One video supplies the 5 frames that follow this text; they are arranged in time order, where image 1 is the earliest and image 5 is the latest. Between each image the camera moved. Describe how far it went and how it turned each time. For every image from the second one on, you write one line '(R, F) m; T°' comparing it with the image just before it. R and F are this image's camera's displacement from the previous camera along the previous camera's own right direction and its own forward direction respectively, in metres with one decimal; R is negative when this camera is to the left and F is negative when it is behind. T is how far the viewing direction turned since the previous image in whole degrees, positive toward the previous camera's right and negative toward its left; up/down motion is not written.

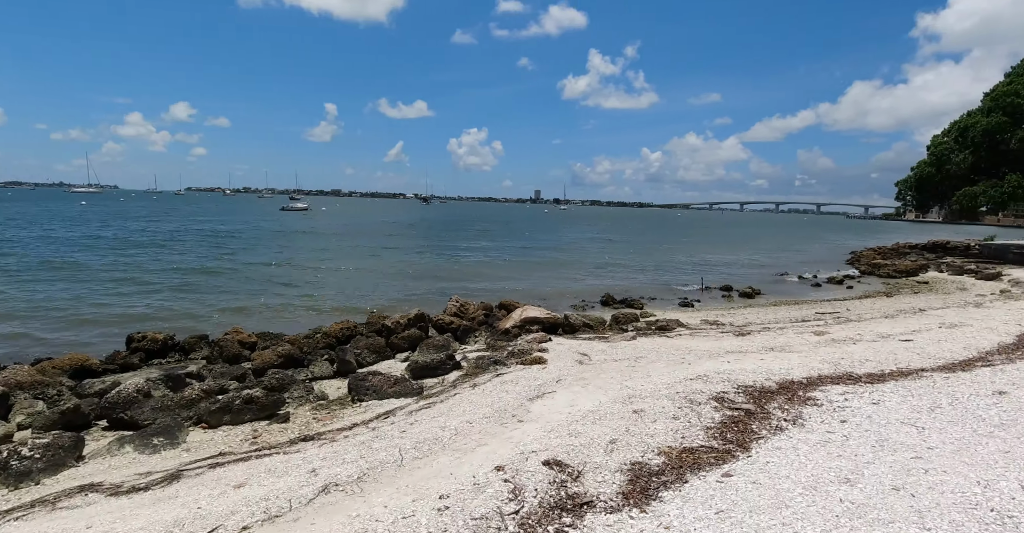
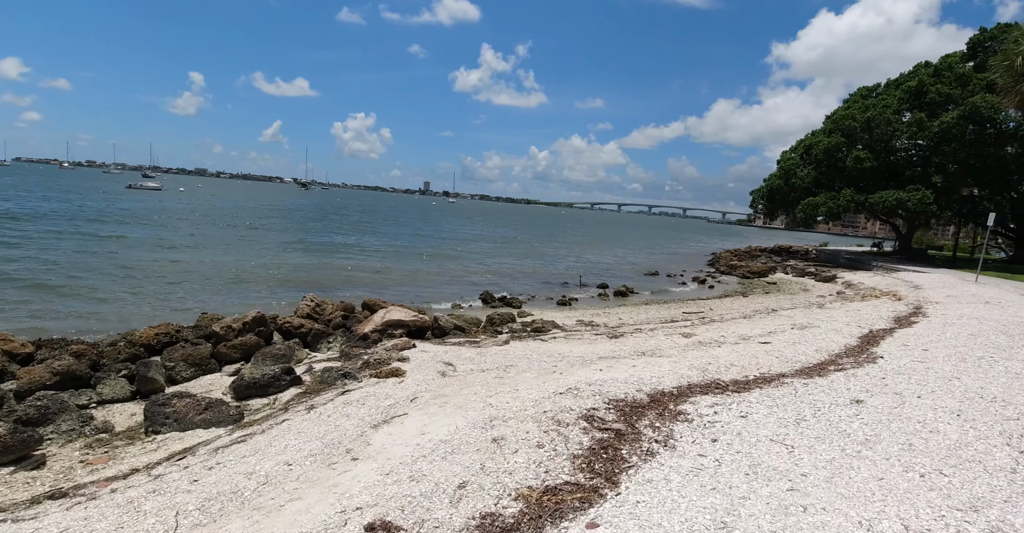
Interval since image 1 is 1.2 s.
(+0.6, +1.3) m; +12°
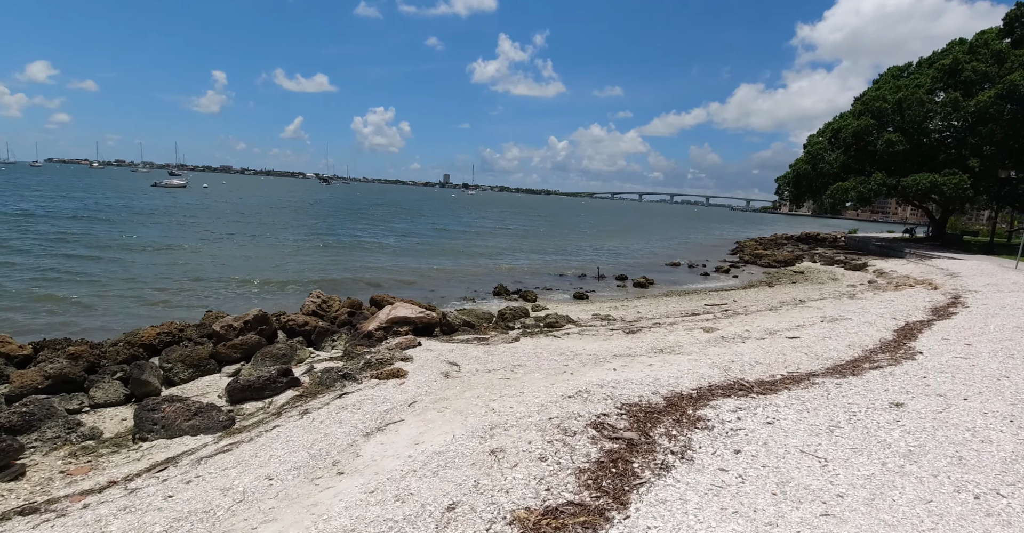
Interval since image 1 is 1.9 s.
(+0.3, +0.6) m; -2°
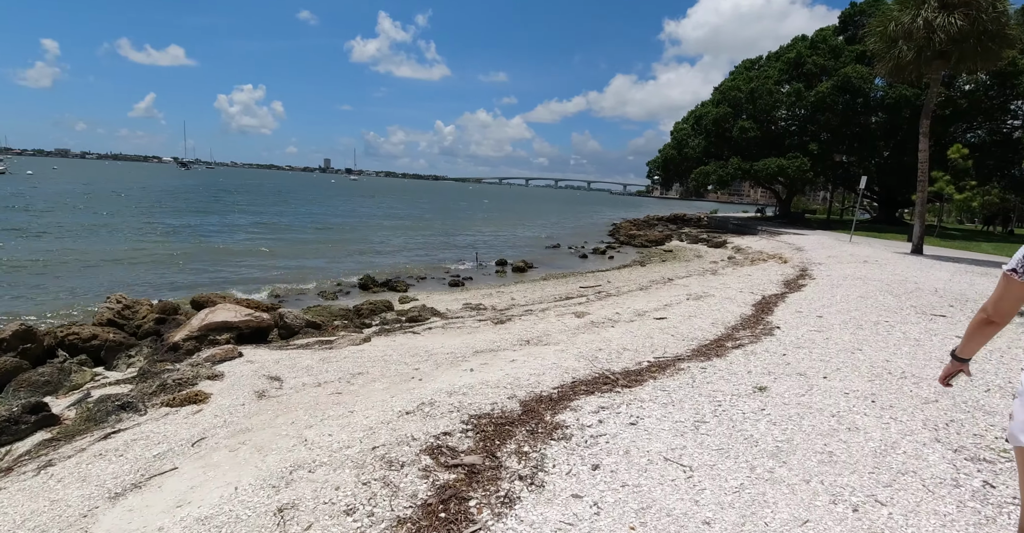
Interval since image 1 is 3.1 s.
(+0.8, +1.3) m; +11°
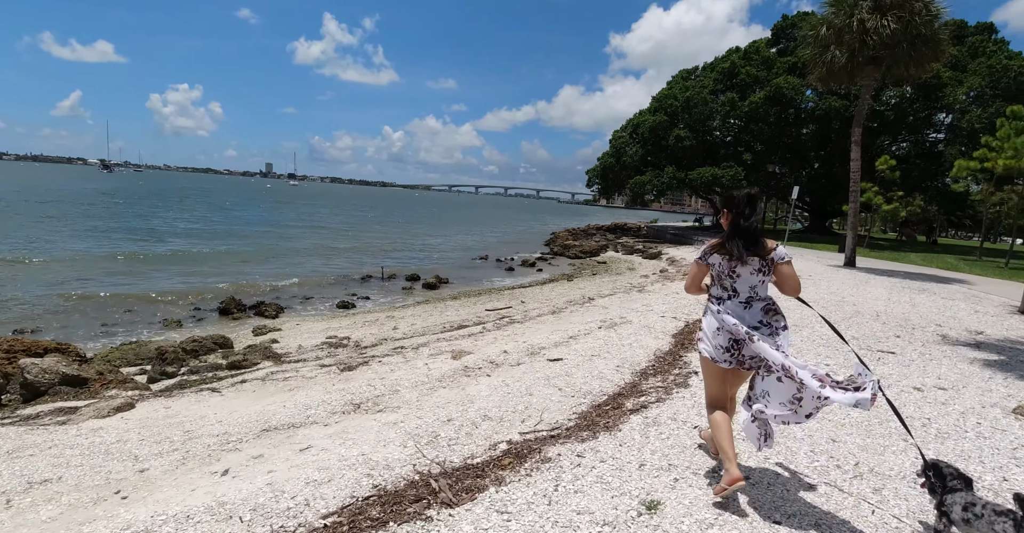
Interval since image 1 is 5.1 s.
(+1.8, +2.9) m; +5°
